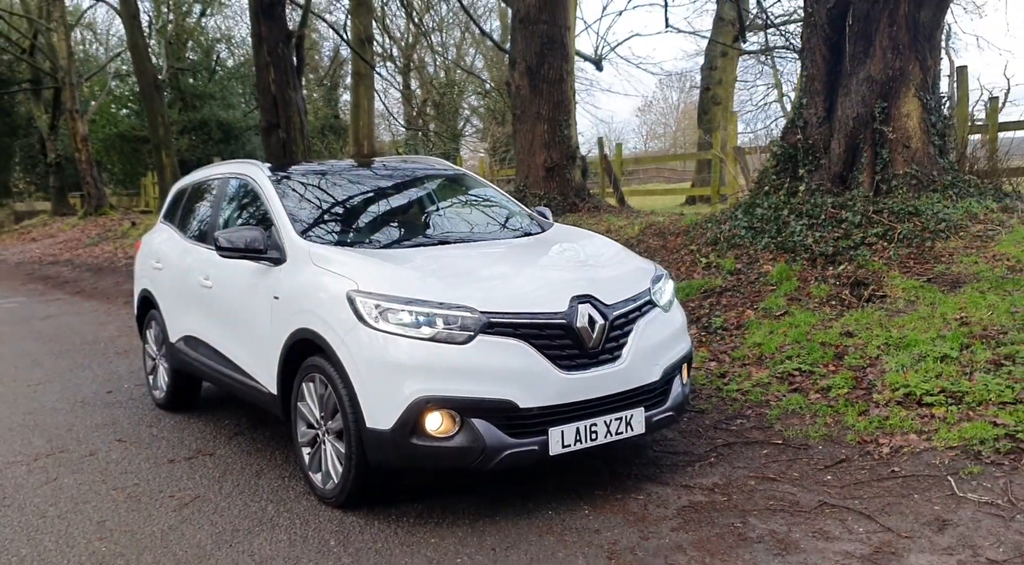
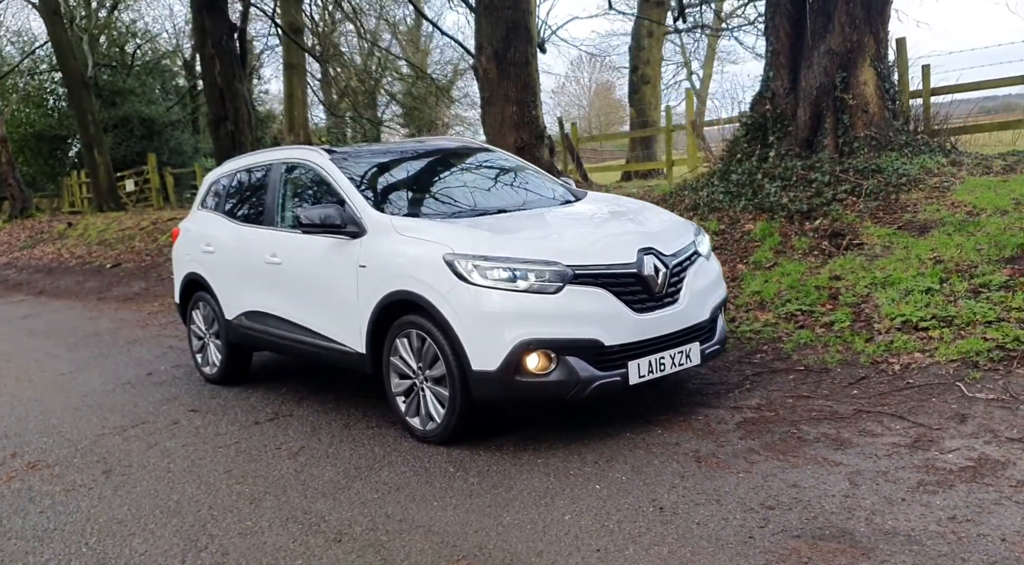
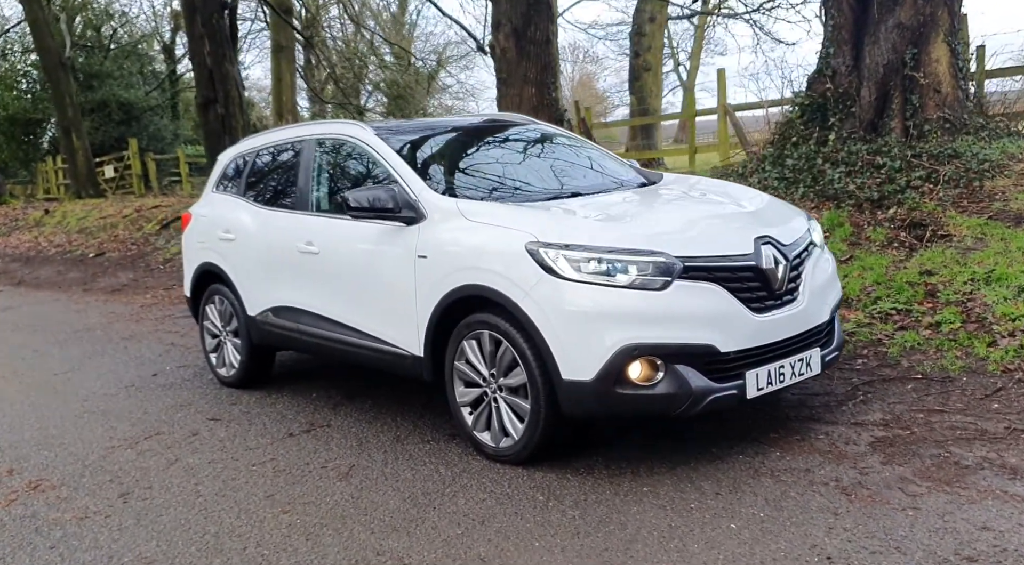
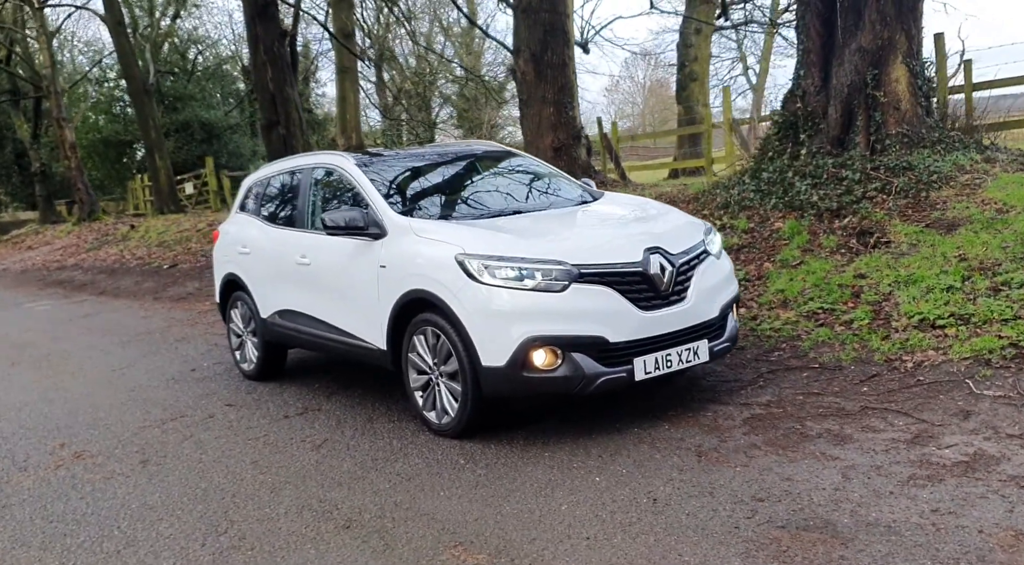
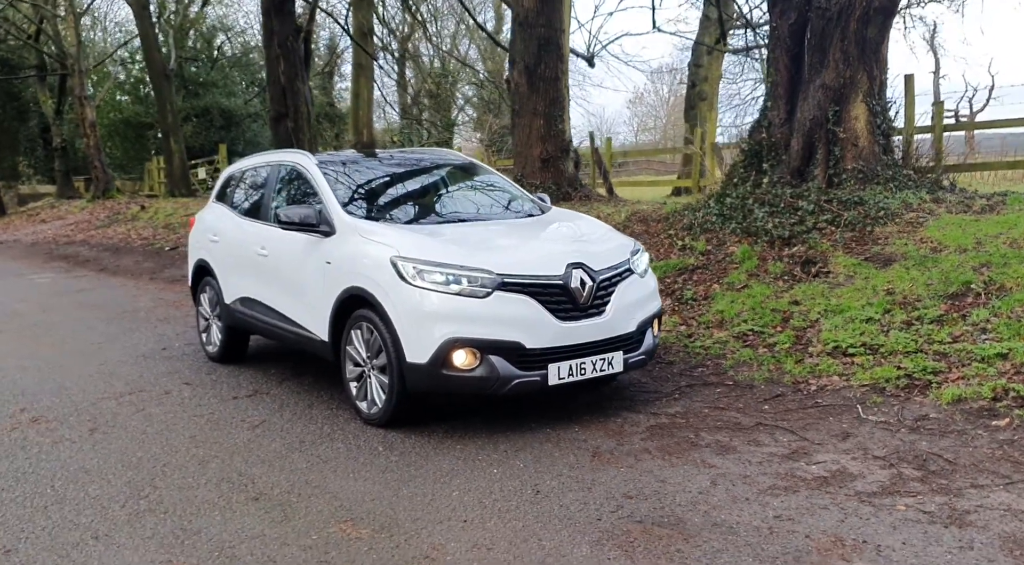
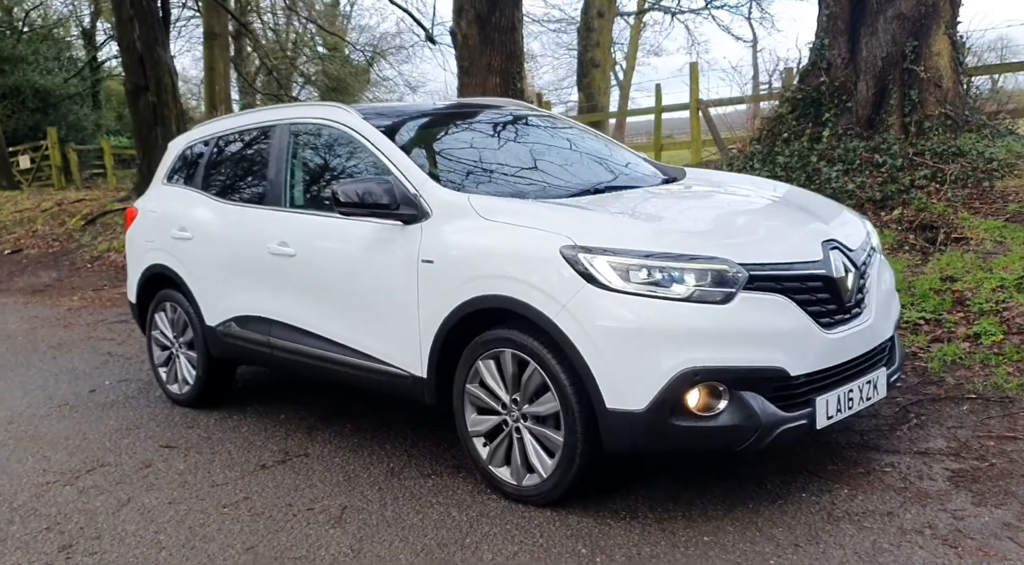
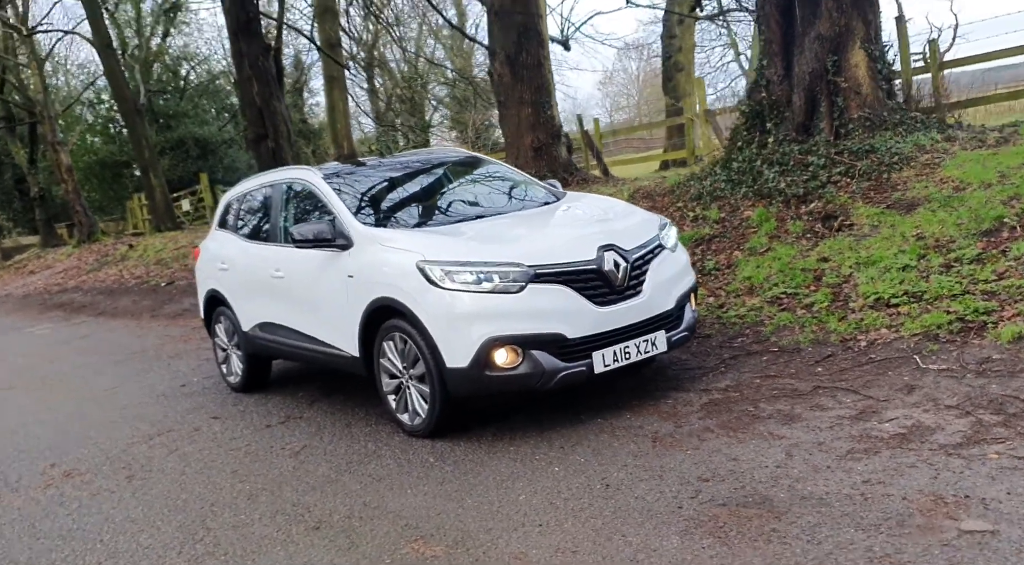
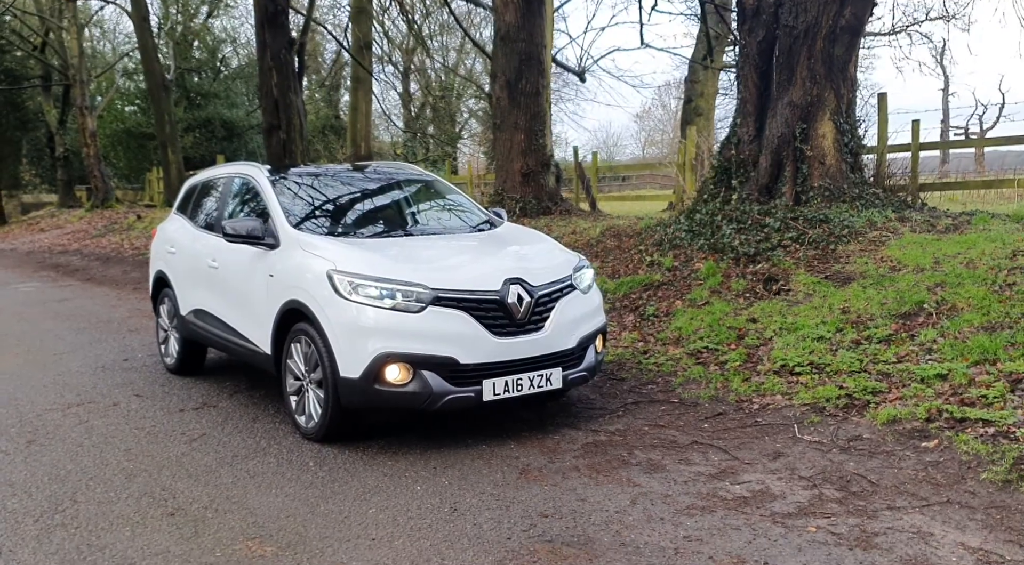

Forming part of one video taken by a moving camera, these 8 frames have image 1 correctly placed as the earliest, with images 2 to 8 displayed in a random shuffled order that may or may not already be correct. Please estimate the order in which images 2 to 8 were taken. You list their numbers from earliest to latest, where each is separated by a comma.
8, 5, 7, 4, 2, 3, 6
